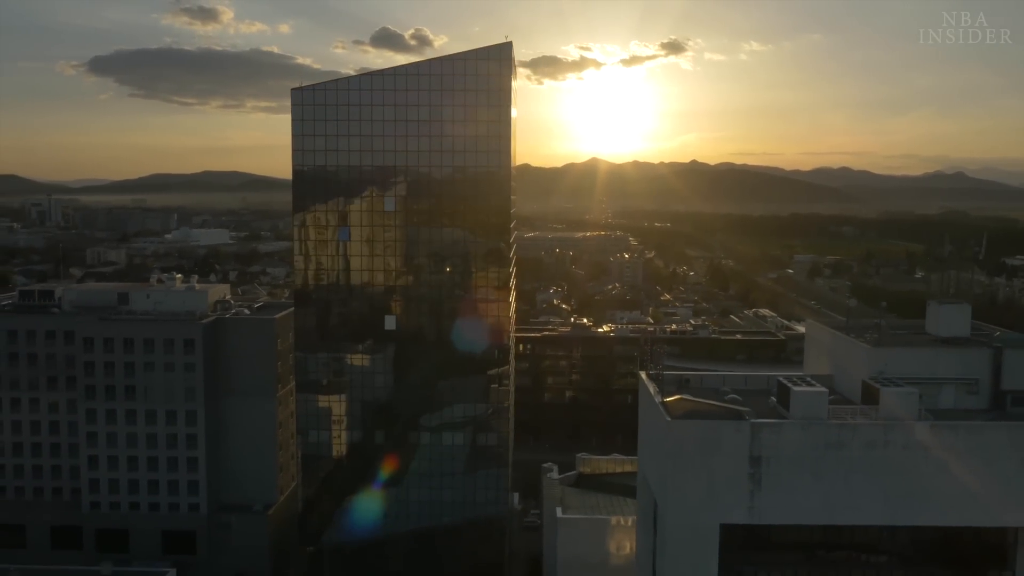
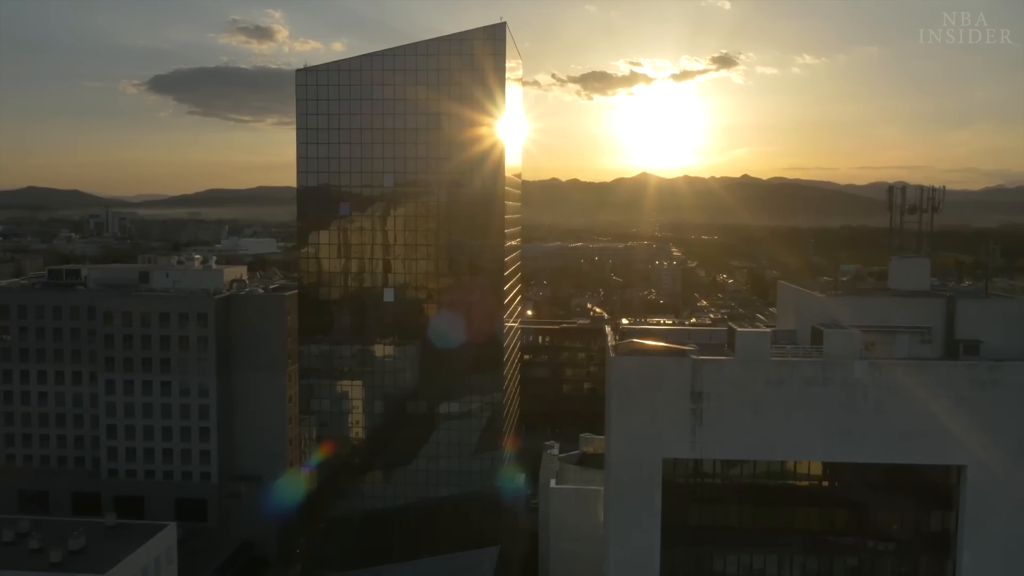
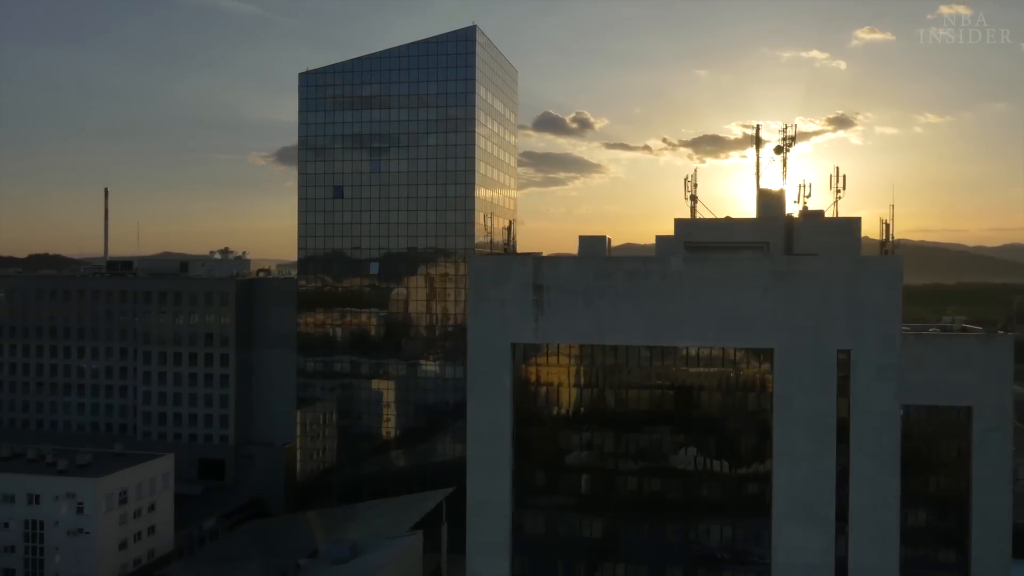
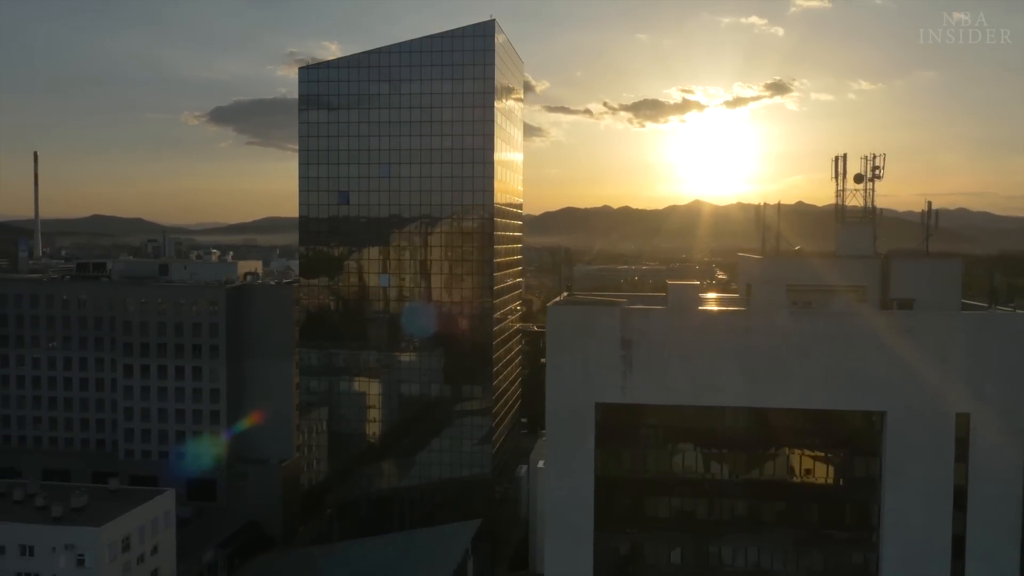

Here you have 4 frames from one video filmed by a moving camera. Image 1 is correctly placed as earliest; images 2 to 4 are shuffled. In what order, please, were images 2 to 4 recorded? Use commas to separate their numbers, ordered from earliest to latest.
2, 4, 3
